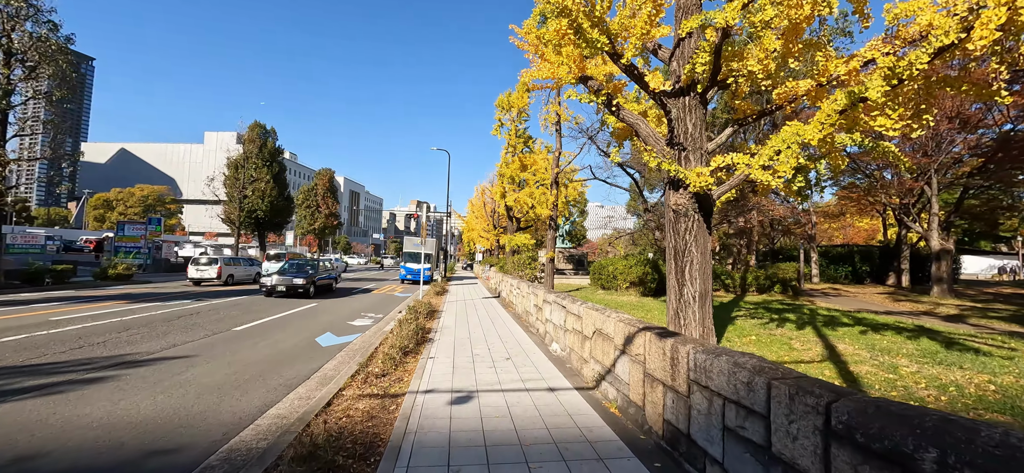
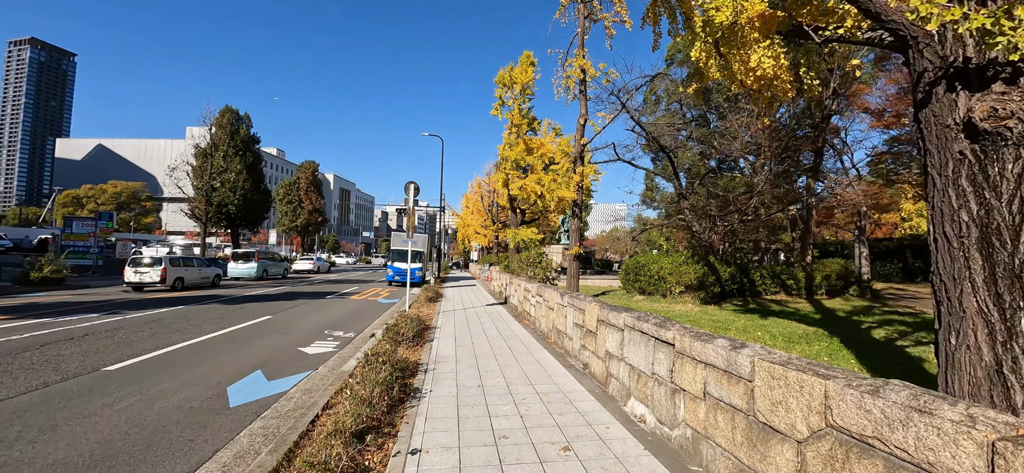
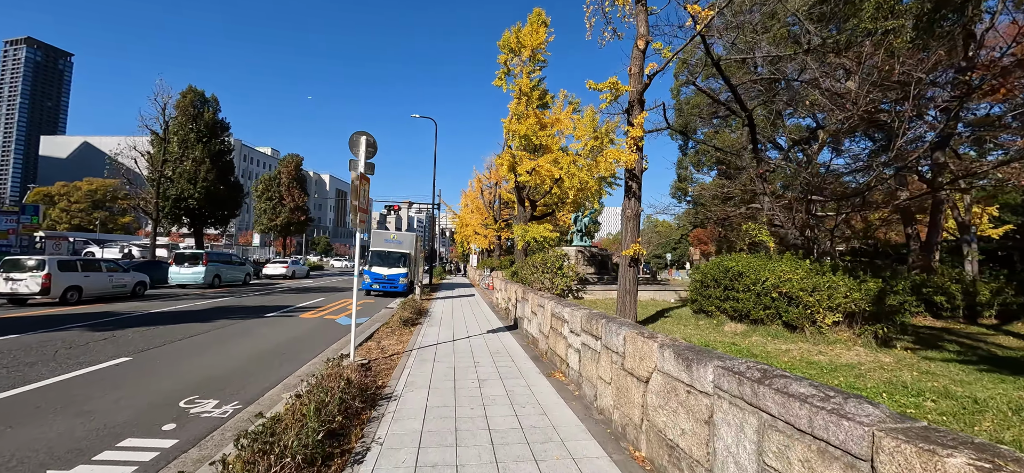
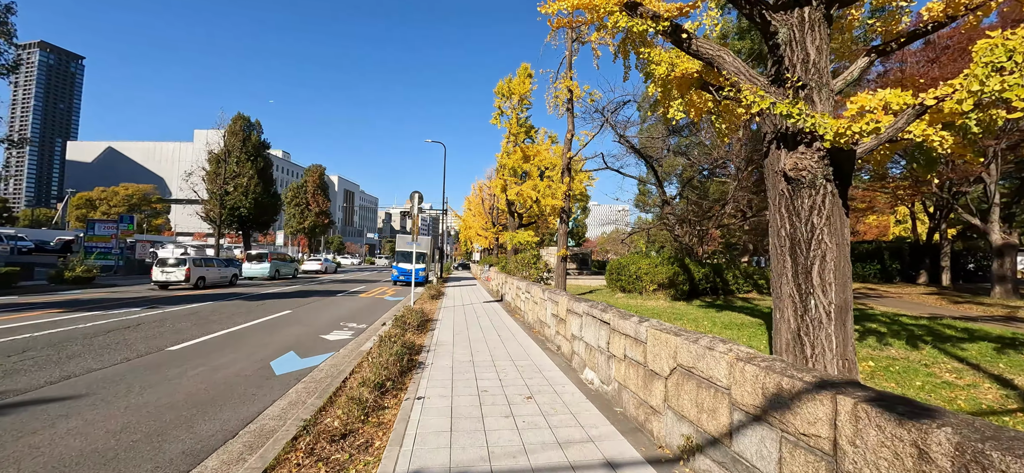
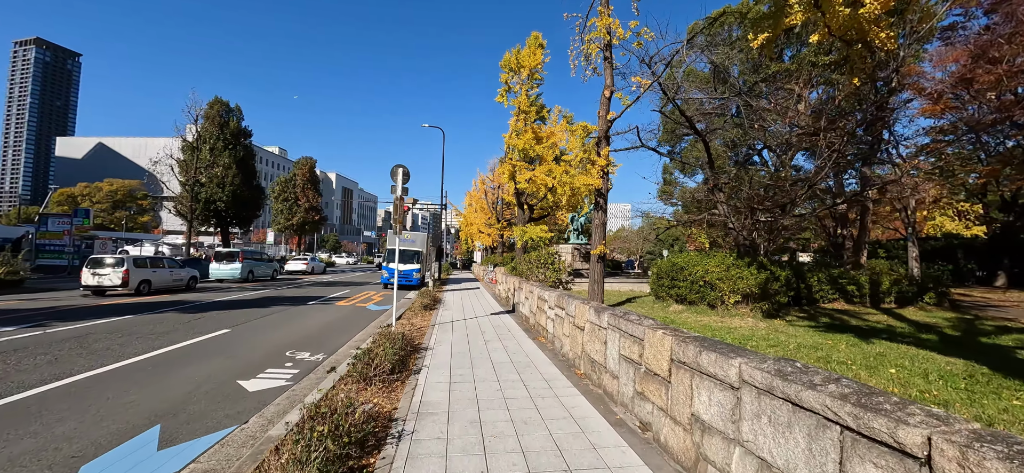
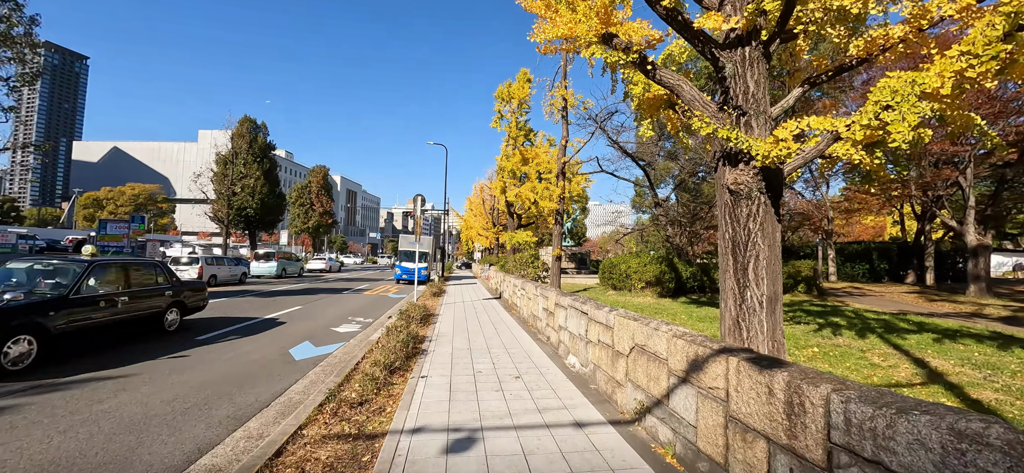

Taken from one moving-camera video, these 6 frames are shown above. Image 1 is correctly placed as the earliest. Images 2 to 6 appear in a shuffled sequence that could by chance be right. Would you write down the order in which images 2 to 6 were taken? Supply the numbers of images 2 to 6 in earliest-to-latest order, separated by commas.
6, 4, 2, 5, 3
